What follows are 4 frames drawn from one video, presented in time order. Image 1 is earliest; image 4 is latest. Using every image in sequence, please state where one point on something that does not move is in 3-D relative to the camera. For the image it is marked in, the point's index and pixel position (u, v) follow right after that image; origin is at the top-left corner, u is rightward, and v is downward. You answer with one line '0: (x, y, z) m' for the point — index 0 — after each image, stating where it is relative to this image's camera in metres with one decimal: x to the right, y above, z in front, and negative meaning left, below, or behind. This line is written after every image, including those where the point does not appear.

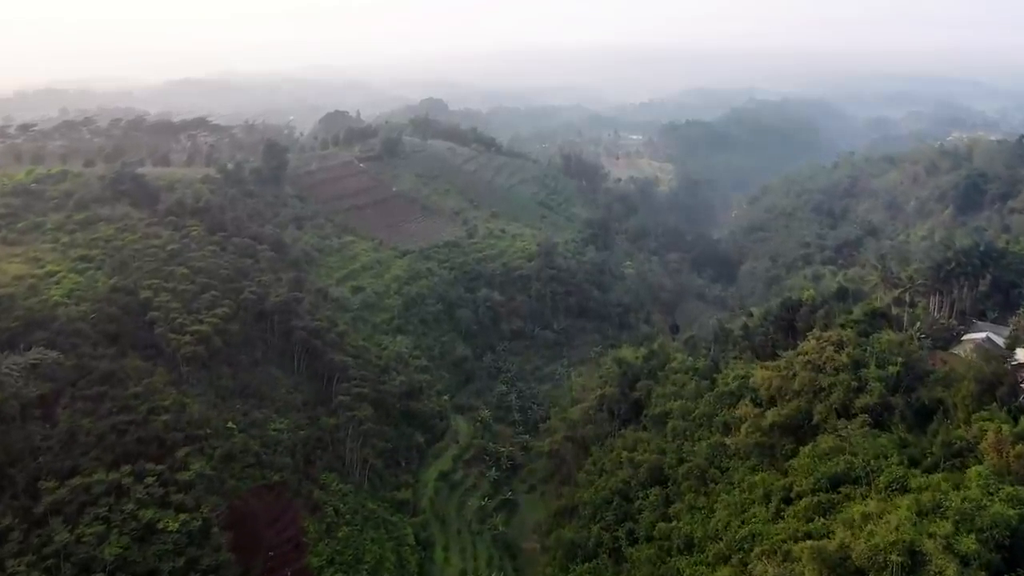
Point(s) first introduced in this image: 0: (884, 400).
0: (+10.2, -3.1, +20.0) m
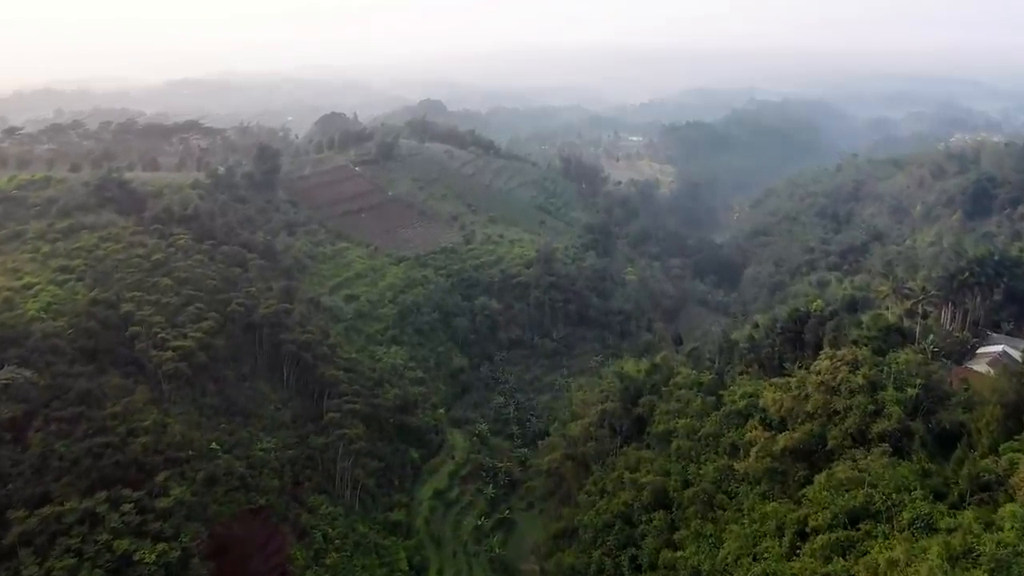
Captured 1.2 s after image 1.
0: (+10.1, -3.5, +18.8) m
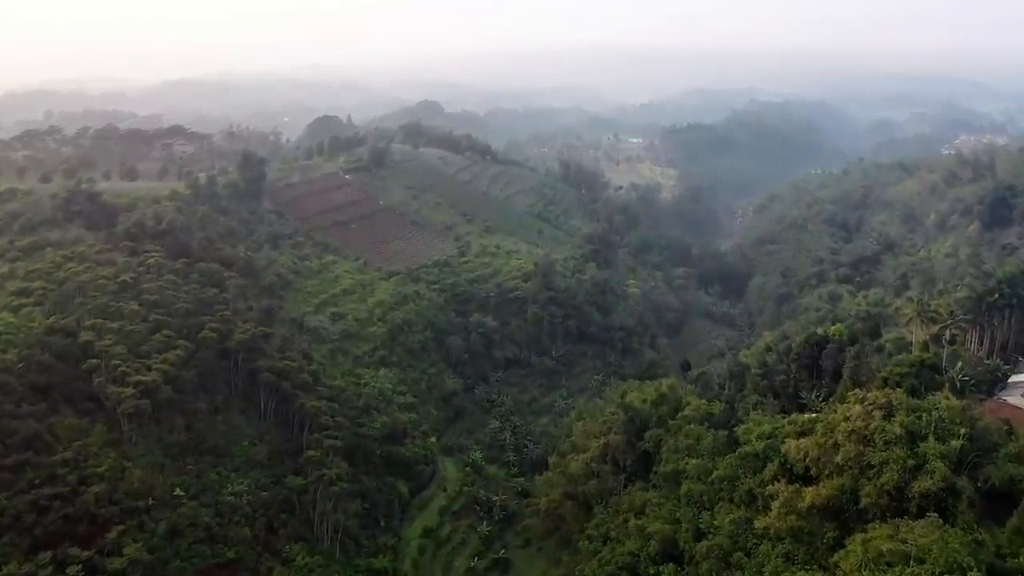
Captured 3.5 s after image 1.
0: (+10.0, -4.5, +16.6) m
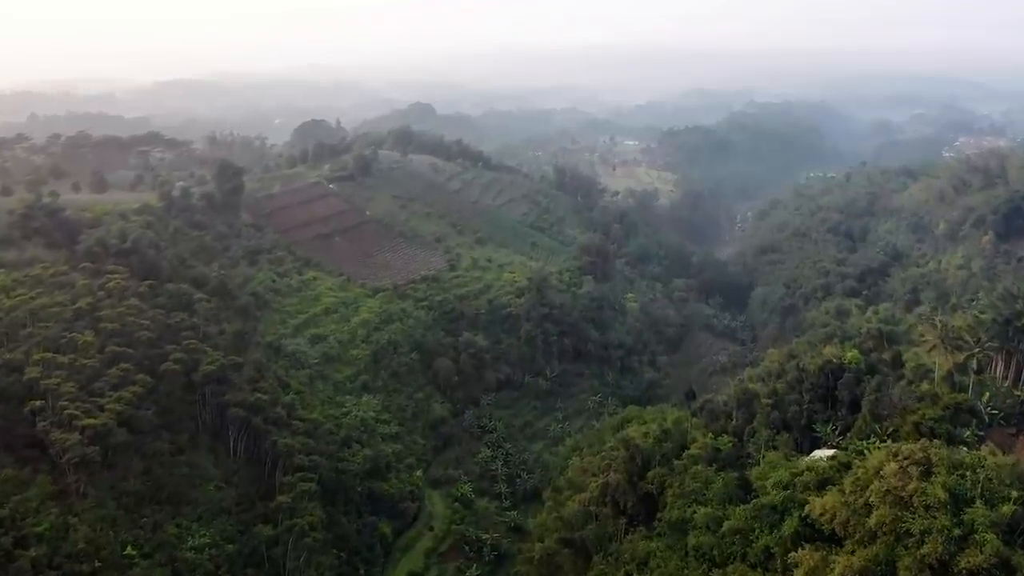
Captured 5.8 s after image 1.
0: (+9.7, -5.4, +14.5) m
